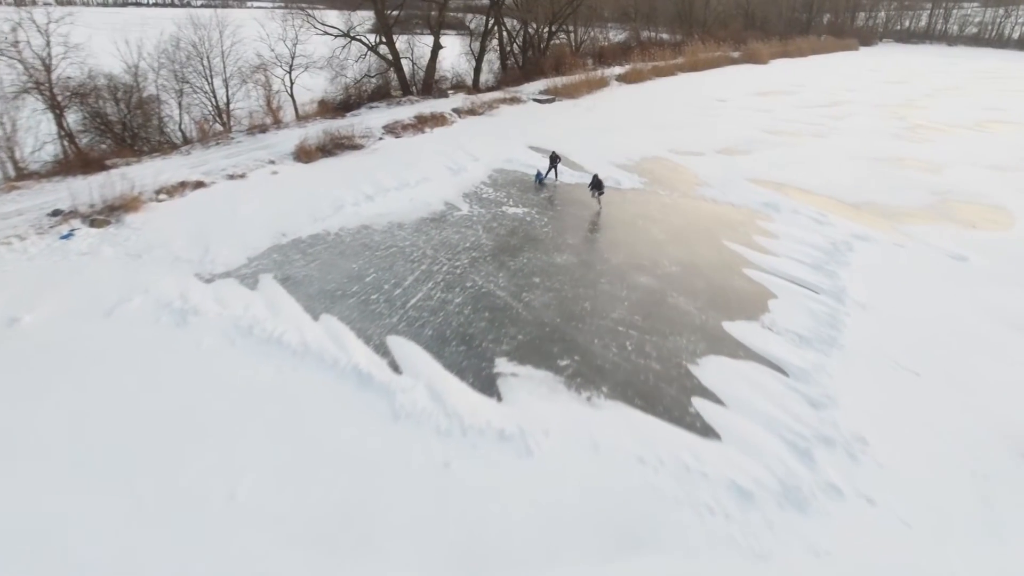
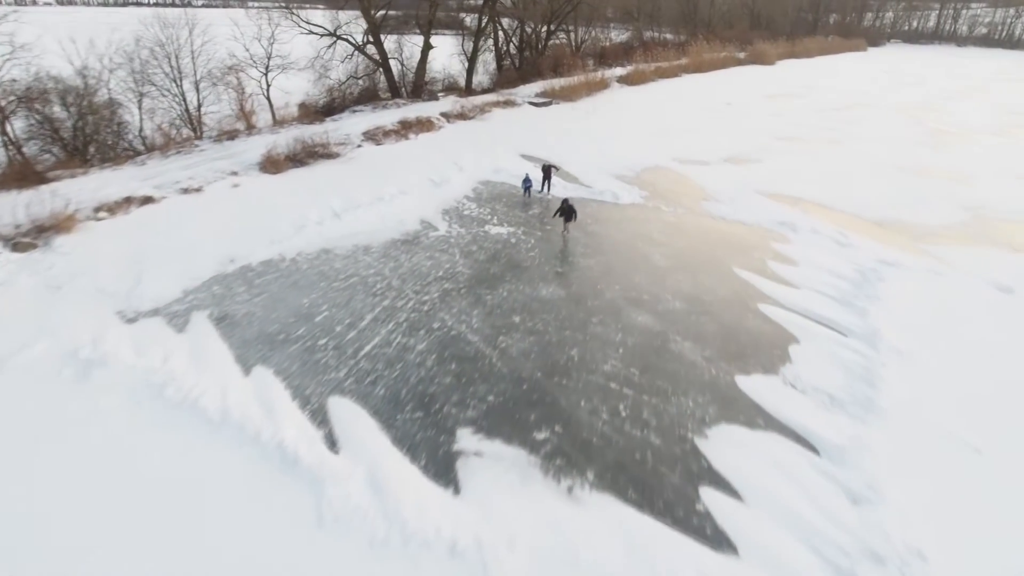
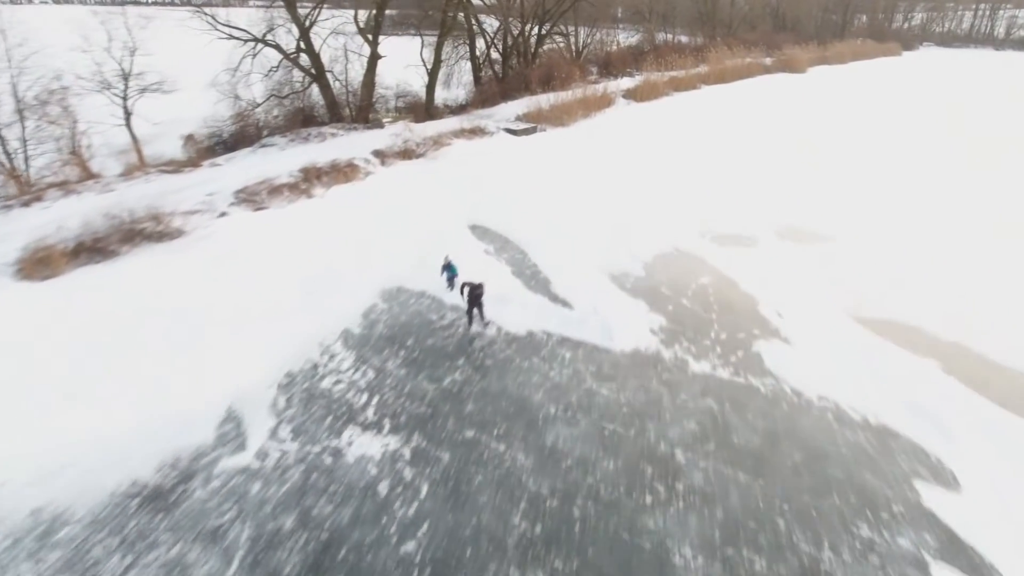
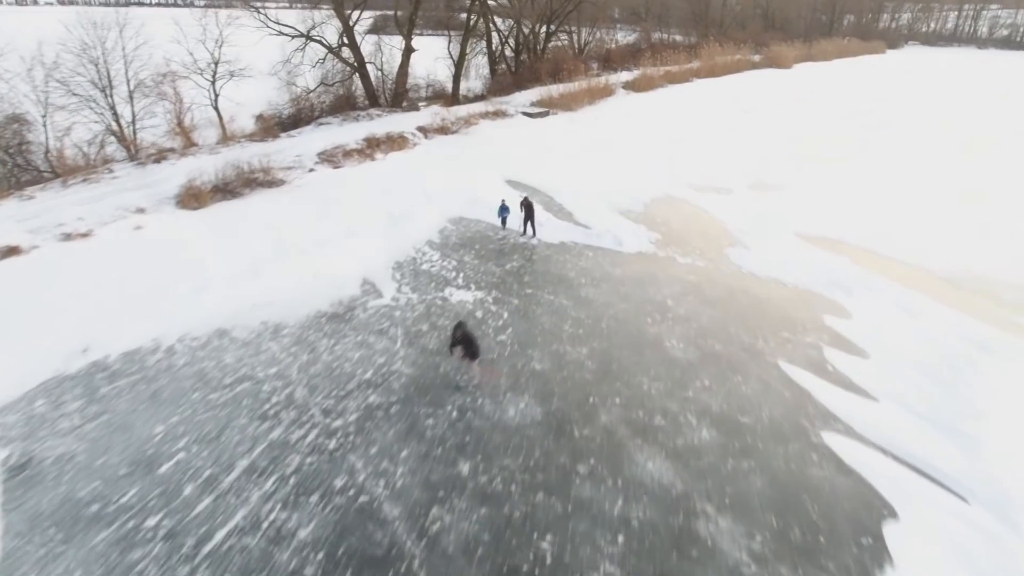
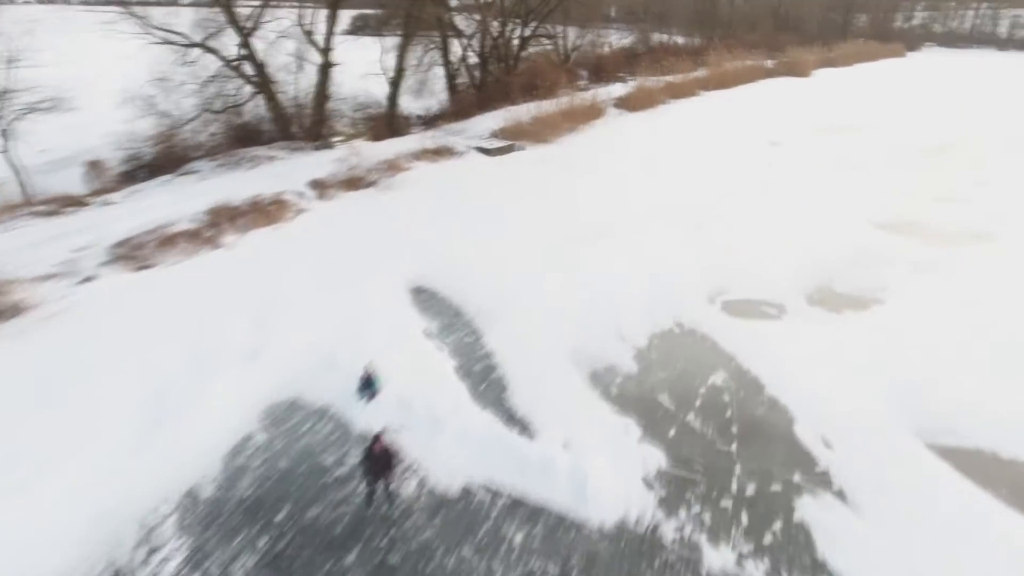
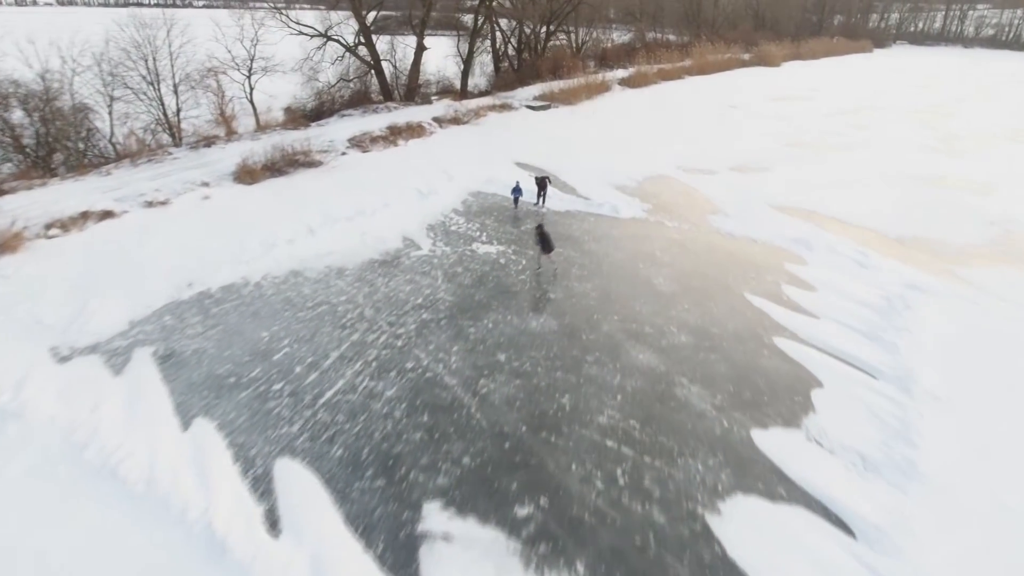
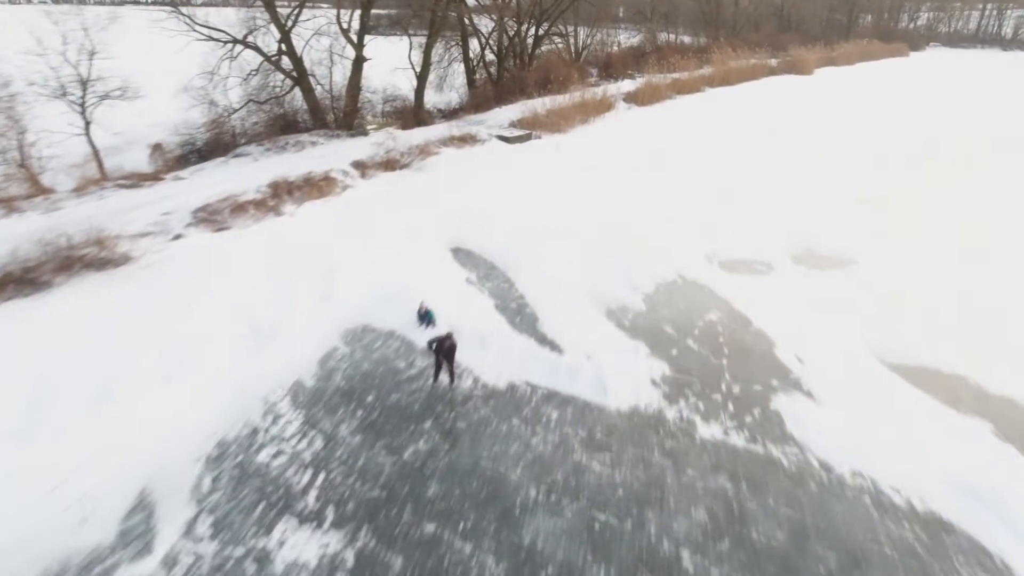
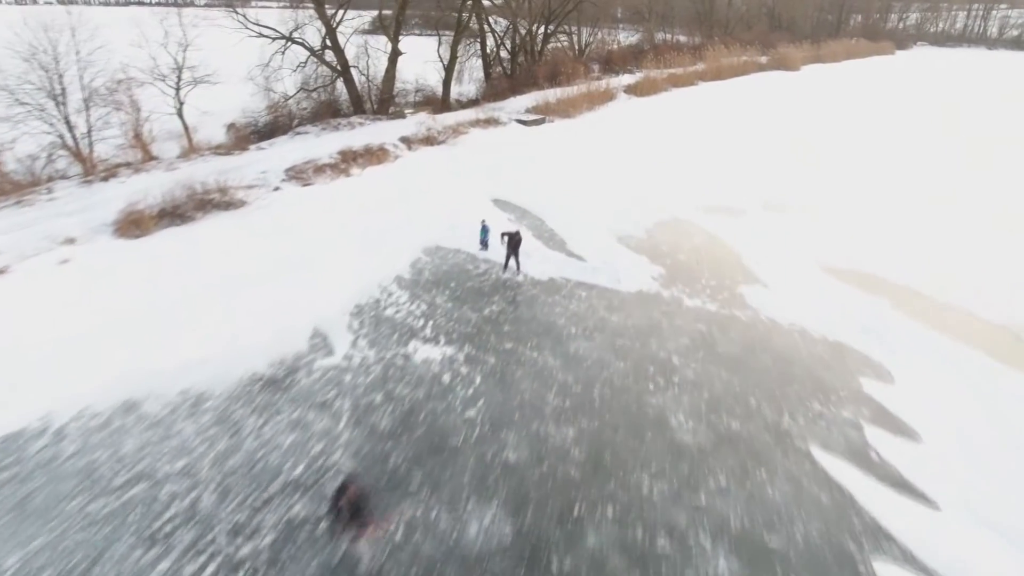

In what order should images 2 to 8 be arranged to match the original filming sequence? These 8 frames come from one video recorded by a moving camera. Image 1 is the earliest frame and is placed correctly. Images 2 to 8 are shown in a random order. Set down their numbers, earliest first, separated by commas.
2, 6, 4, 8, 3, 7, 5
